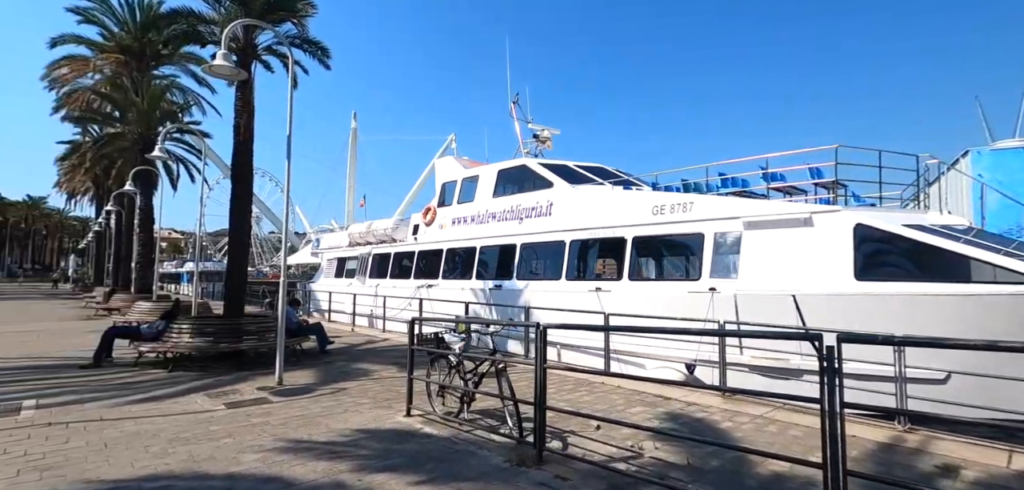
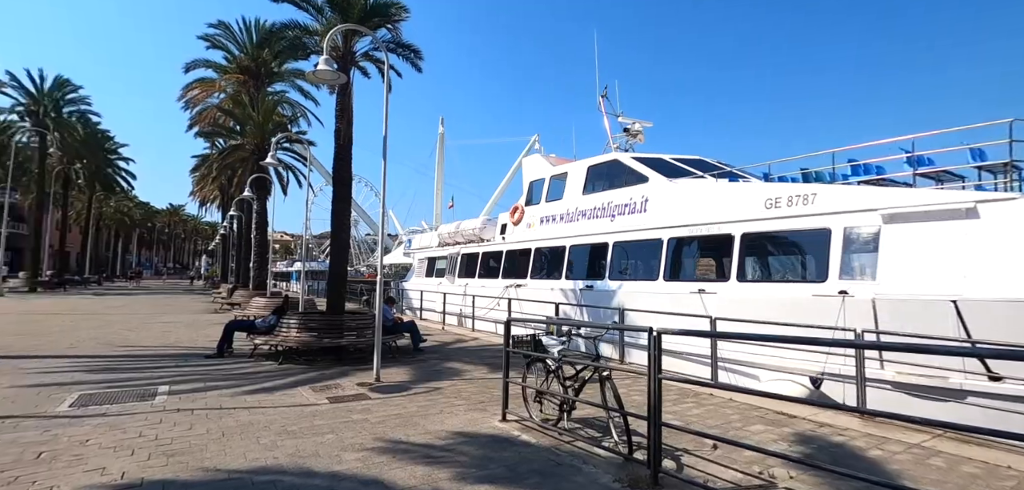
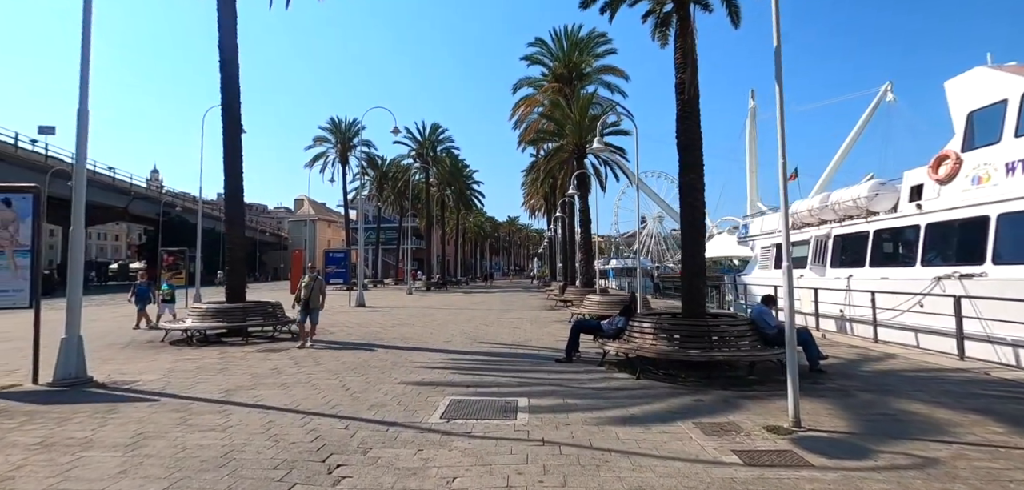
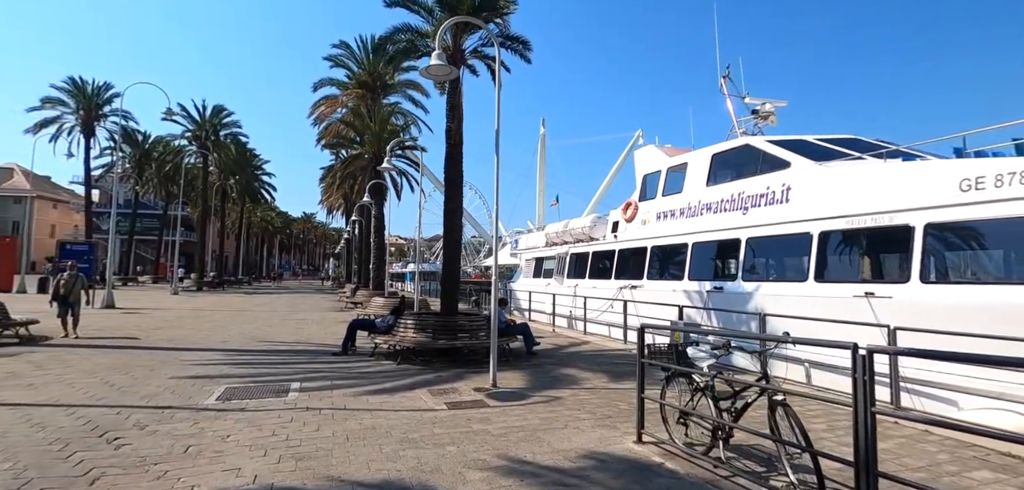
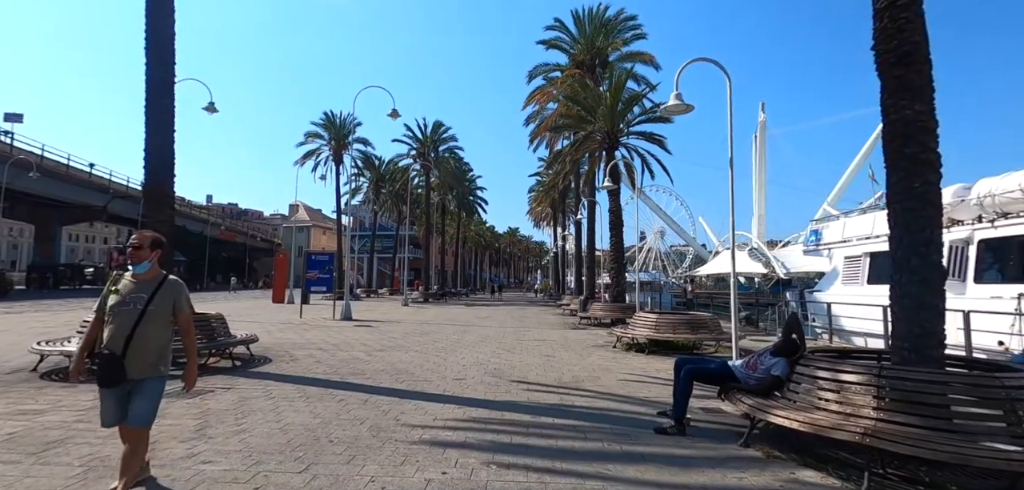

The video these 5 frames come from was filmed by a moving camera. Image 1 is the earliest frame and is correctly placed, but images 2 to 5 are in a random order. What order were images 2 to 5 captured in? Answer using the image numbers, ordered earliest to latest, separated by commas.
2, 4, 3, 5
